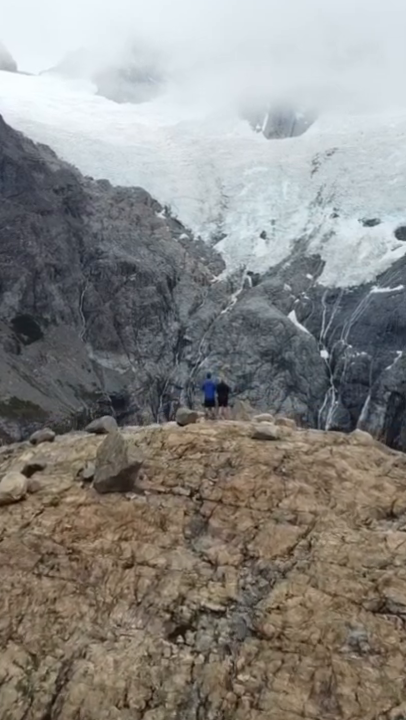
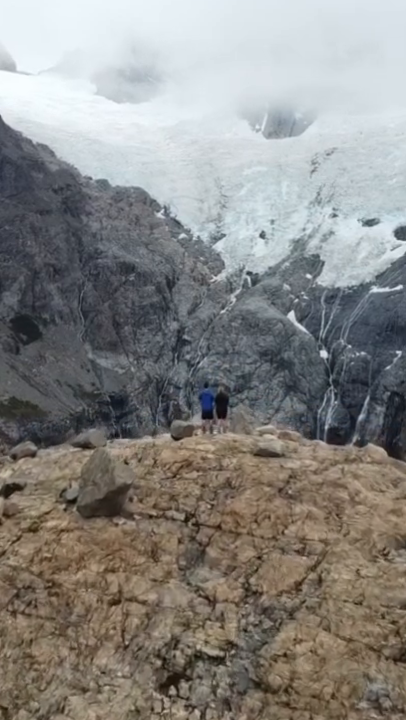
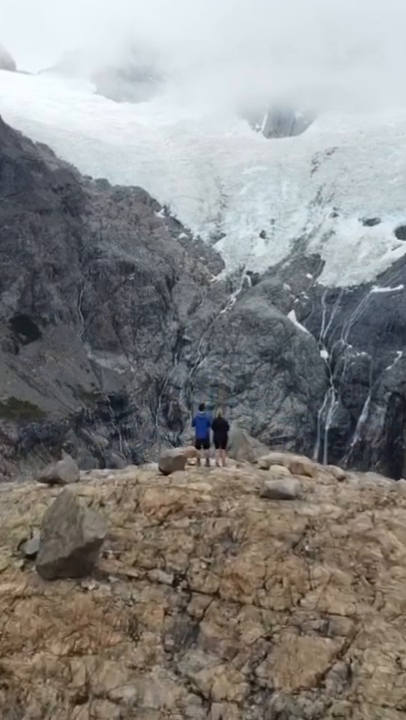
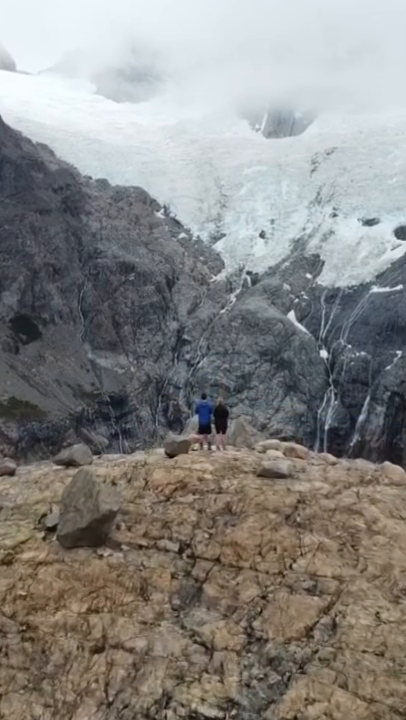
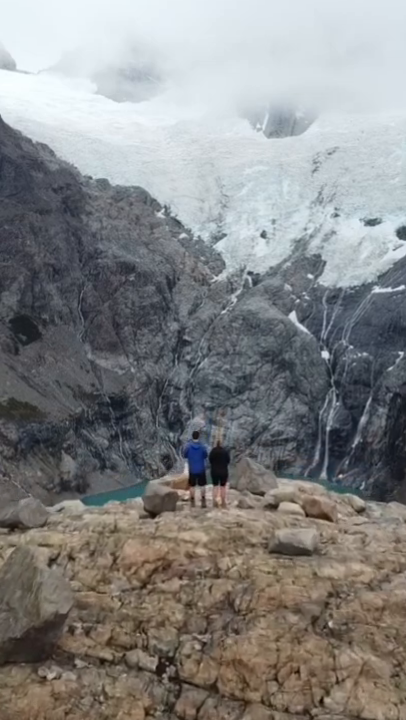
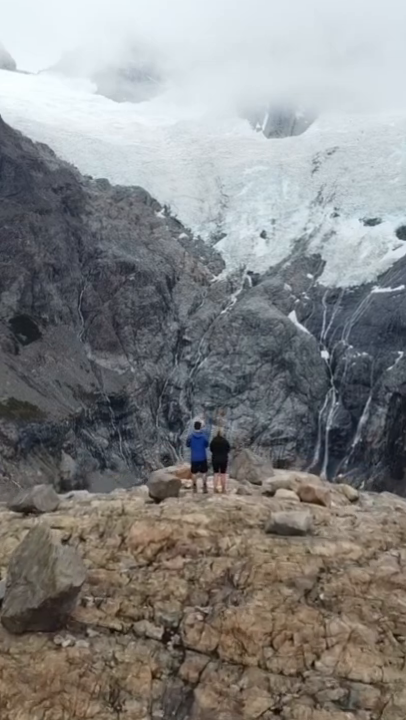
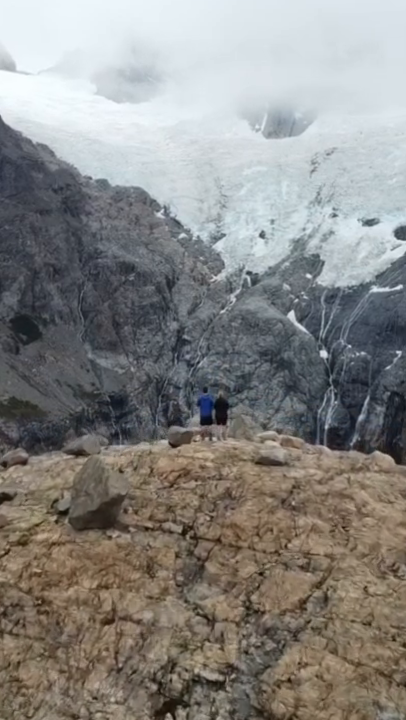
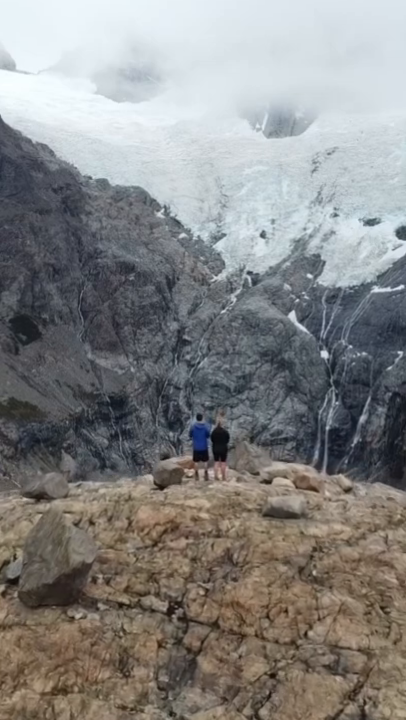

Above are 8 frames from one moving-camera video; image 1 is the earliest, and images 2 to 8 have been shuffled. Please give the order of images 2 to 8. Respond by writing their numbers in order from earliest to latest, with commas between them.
2, 7, 4, 3, 8, 6, 5
